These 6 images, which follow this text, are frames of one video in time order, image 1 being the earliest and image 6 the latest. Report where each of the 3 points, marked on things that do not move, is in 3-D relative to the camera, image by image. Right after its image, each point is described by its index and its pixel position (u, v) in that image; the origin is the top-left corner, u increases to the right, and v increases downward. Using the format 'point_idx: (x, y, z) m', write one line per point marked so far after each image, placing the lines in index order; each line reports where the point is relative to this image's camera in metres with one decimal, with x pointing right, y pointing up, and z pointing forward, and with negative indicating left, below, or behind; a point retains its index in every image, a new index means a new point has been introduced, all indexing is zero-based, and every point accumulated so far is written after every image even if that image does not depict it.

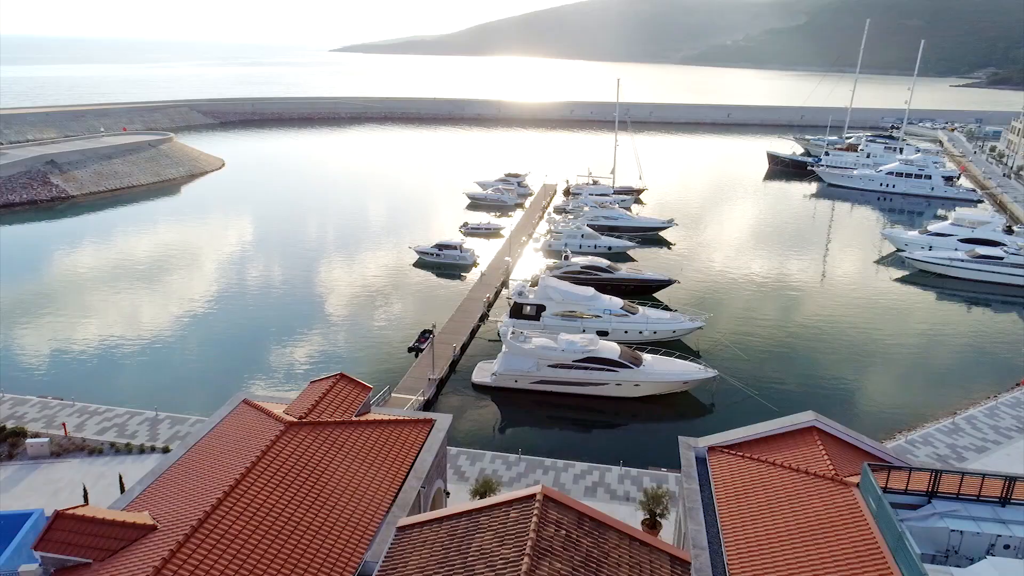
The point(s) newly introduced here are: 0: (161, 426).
0: (-9.3, -3.7, +17.1) m
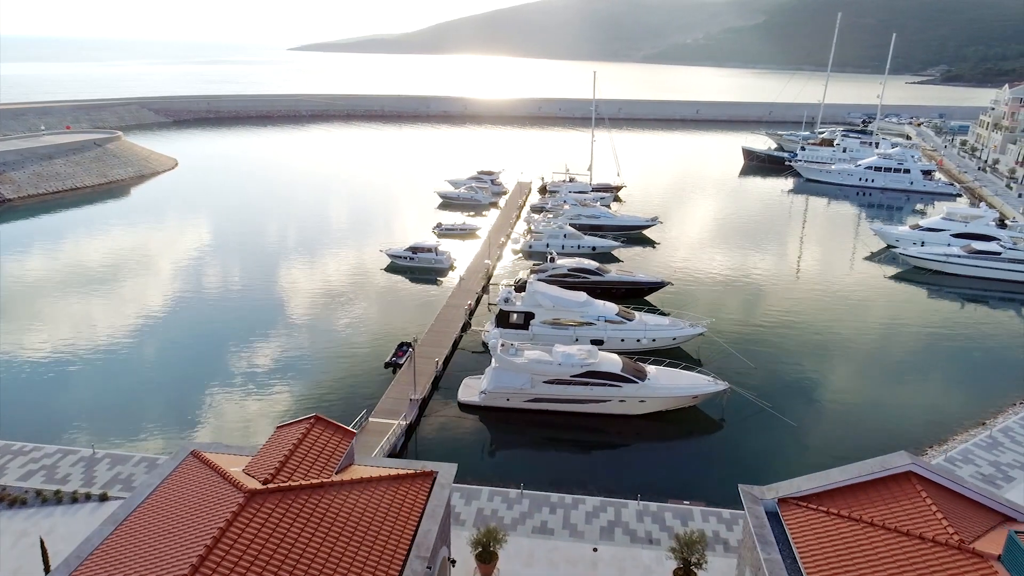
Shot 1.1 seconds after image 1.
0: (-9.3, -4.0, +14.7) m
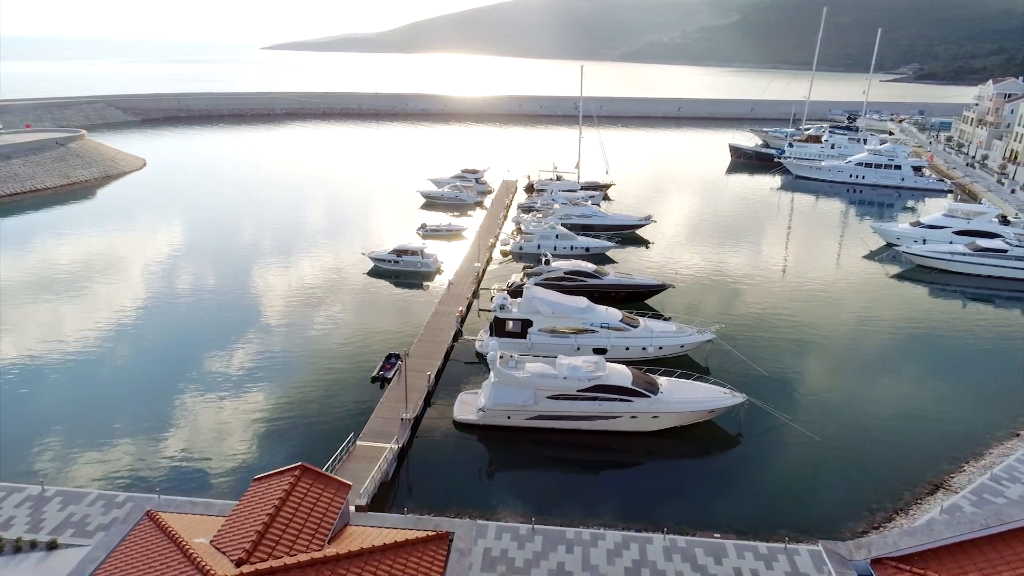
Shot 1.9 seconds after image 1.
0: (-9.2, -4.3, +12.9) m
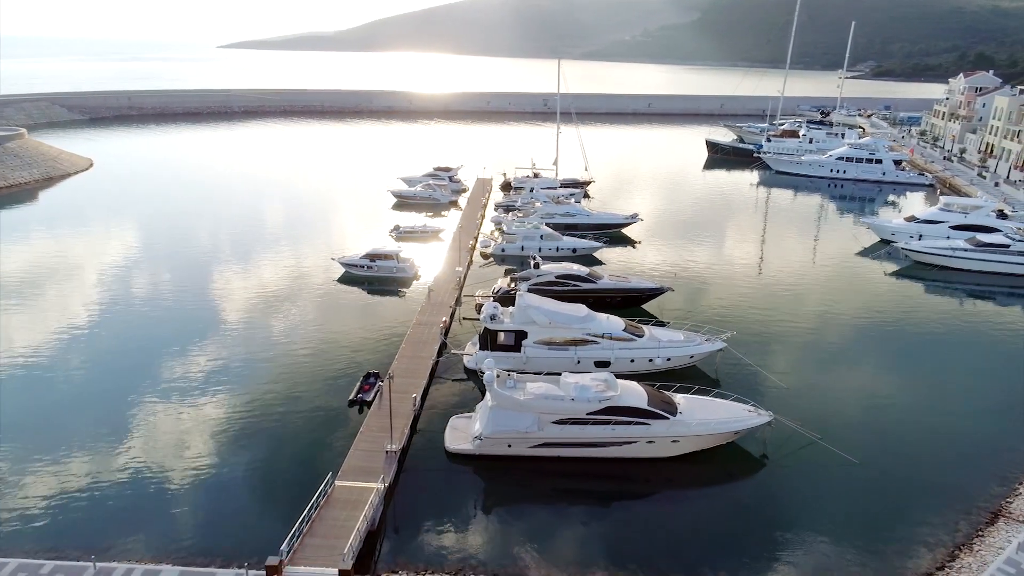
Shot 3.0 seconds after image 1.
0: (-9.0, -4.7, +10.4) m
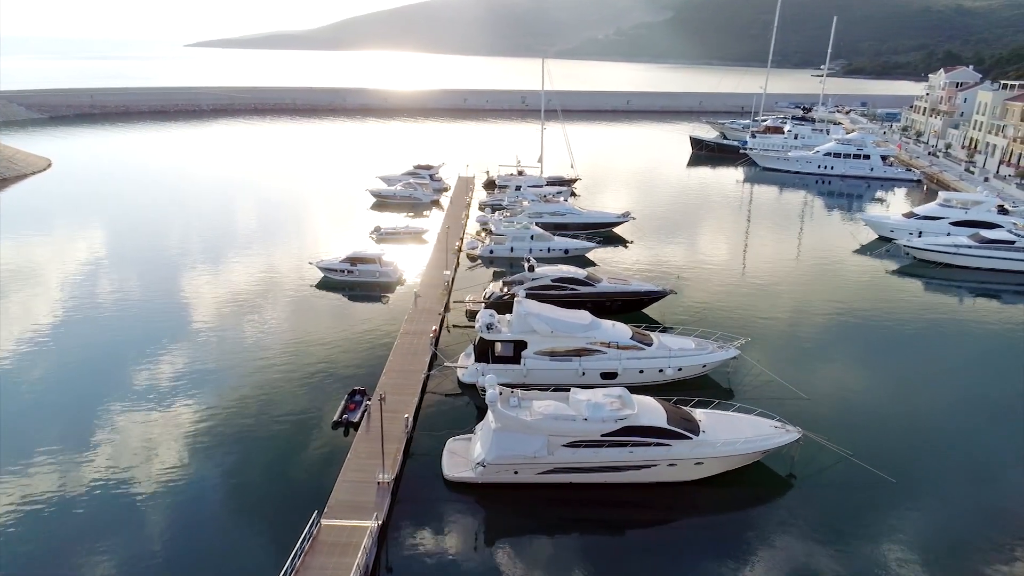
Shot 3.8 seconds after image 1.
0: (-8.7, -5.0, +8.6) m
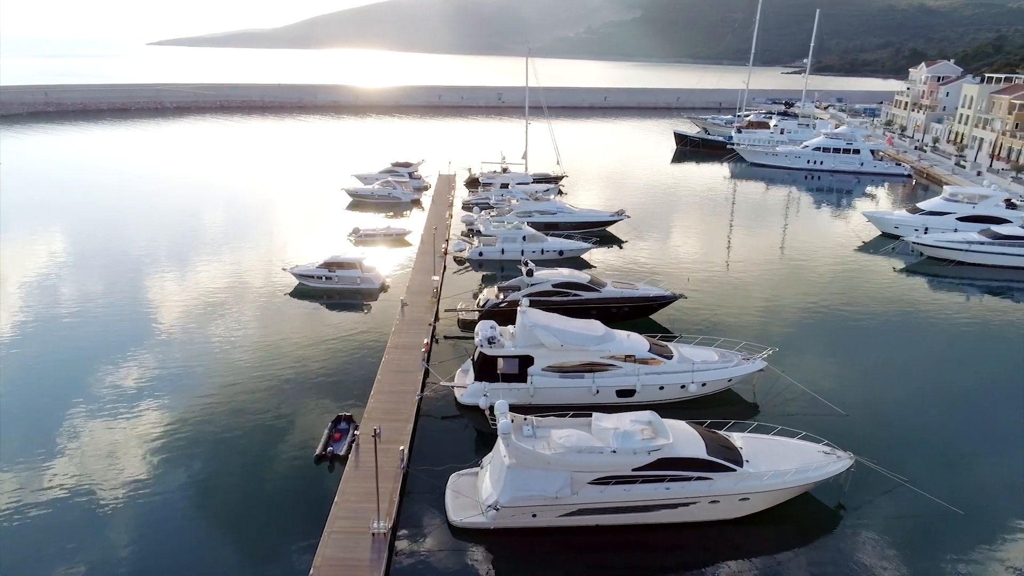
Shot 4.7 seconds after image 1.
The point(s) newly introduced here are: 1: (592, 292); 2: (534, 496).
0: (-8.2, -5.4, +6.4) m
1: (+2.3, -0.1, +19.5) m
2: (+0.4, -3.5, +11.0) m
